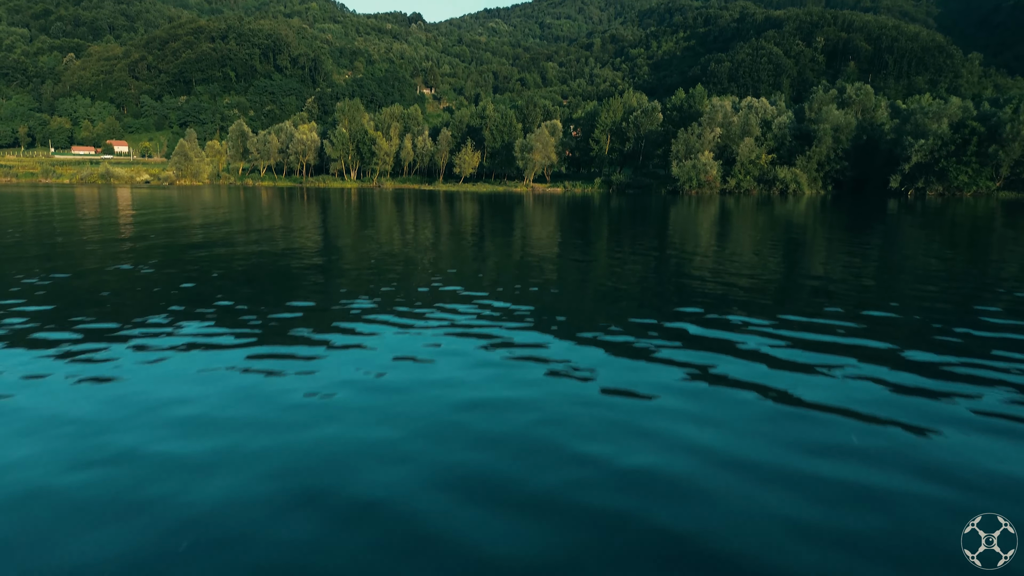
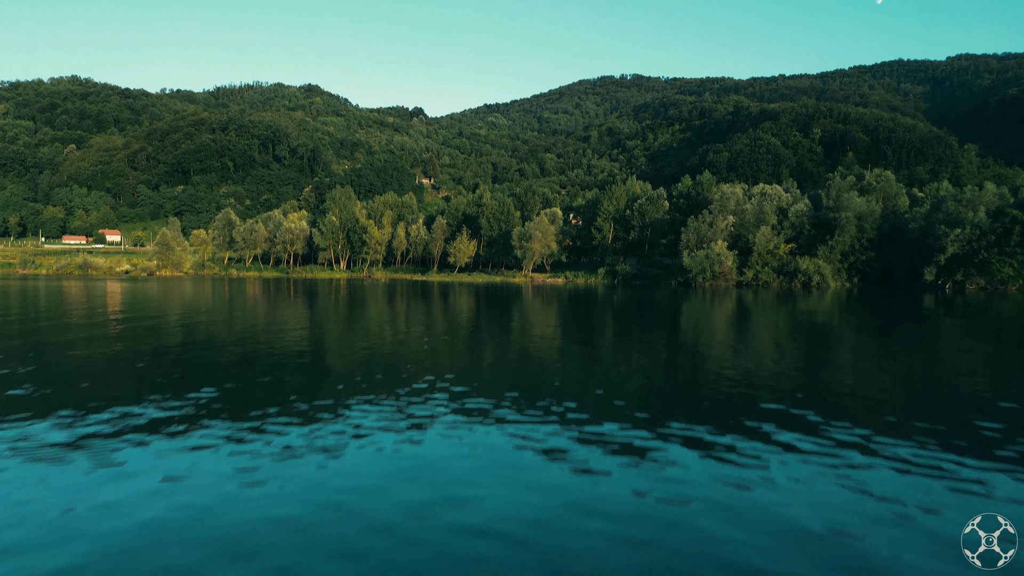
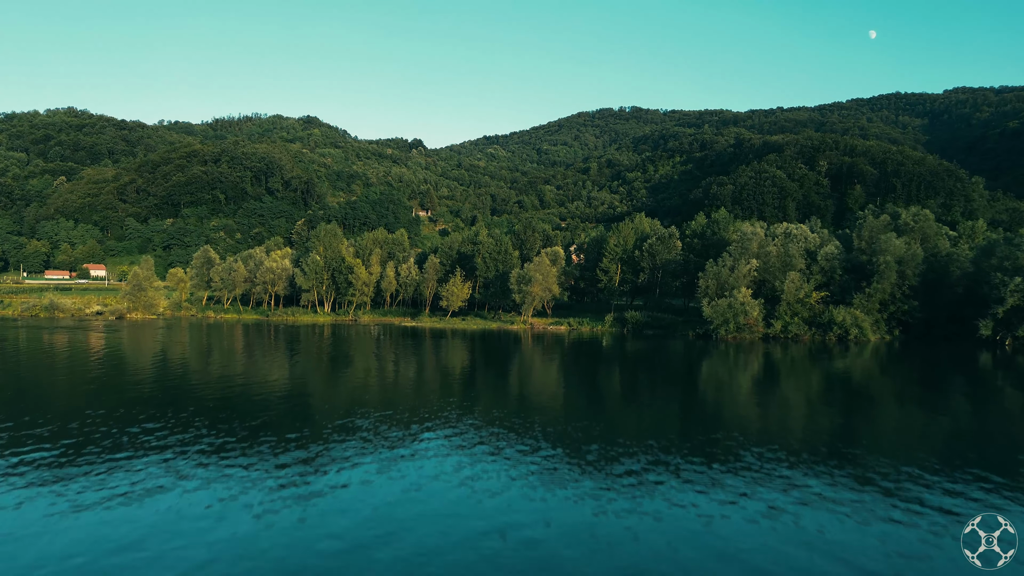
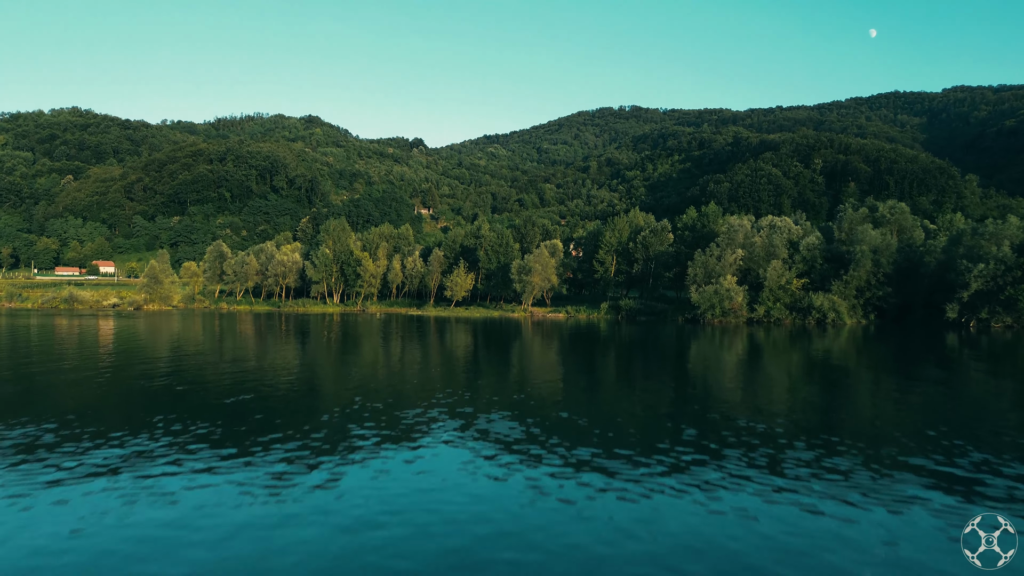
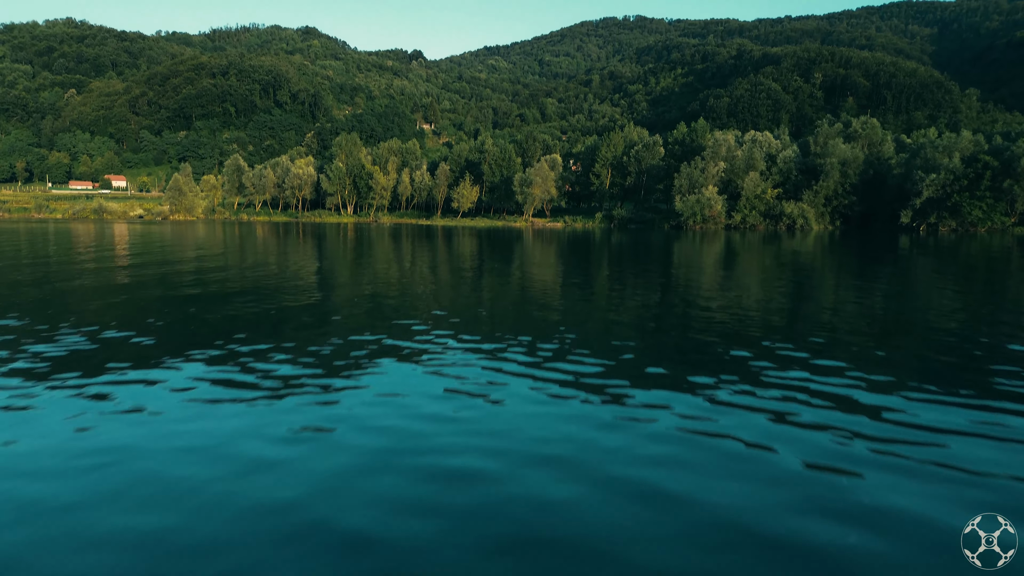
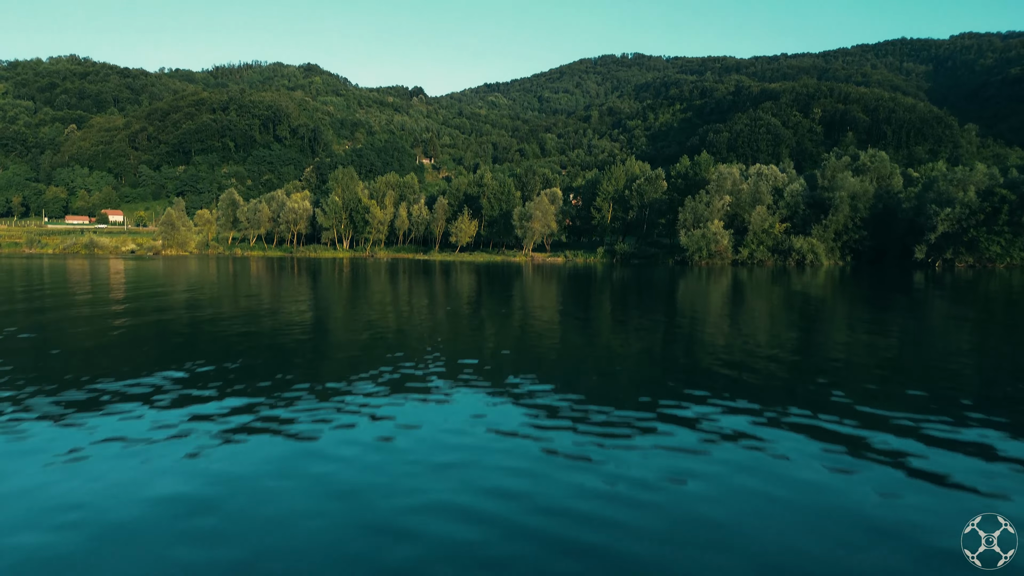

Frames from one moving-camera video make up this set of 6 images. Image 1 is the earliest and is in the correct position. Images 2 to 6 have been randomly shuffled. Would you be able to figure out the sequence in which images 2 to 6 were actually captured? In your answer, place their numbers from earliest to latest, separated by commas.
5, 6, 2, 4, 3
